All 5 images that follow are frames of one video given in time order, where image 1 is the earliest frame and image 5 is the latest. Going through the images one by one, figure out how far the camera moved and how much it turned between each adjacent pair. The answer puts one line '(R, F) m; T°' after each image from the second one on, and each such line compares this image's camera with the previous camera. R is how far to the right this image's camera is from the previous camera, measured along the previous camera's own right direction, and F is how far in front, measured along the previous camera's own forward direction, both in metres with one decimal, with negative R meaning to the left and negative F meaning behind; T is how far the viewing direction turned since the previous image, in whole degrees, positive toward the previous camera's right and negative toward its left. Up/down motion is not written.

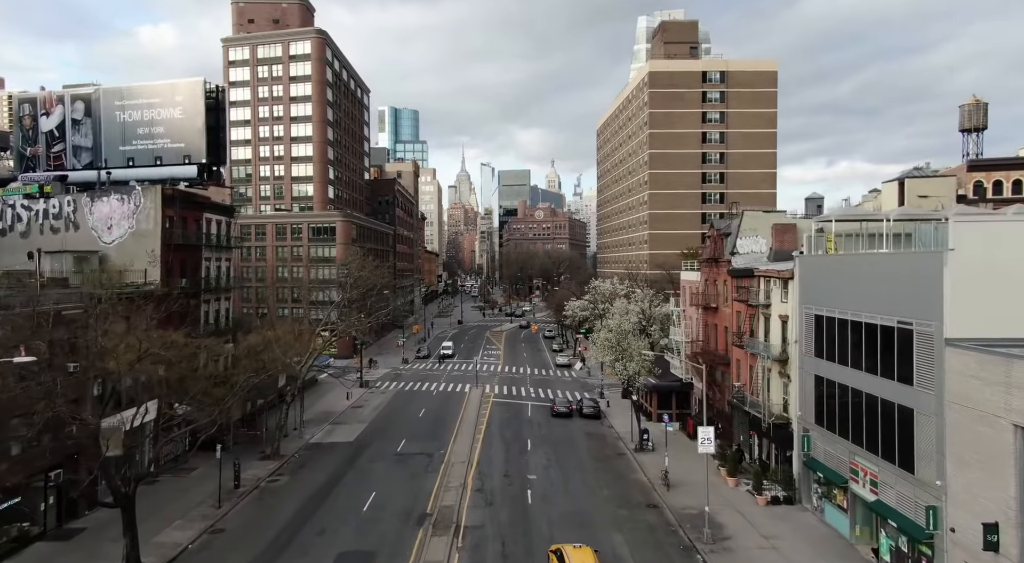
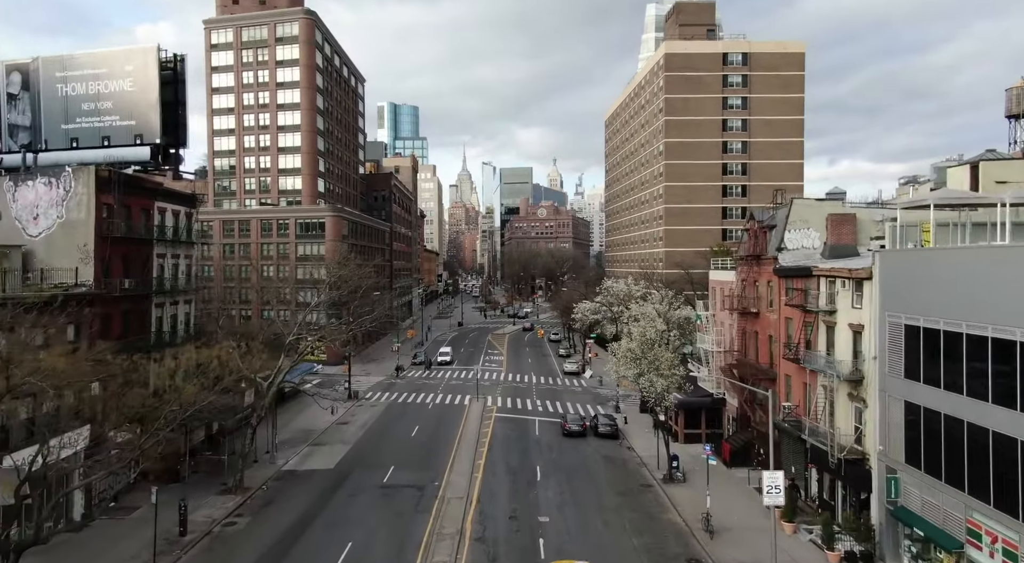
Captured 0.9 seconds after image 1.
(-0.3, +5.8) m; 0°
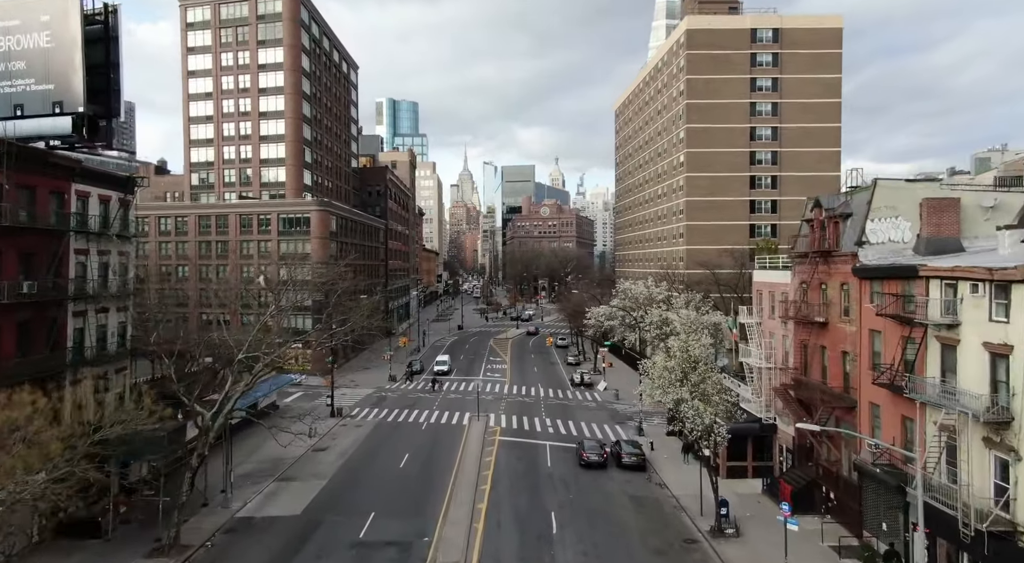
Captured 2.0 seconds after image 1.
(-0.3, +6.7) m; 0°
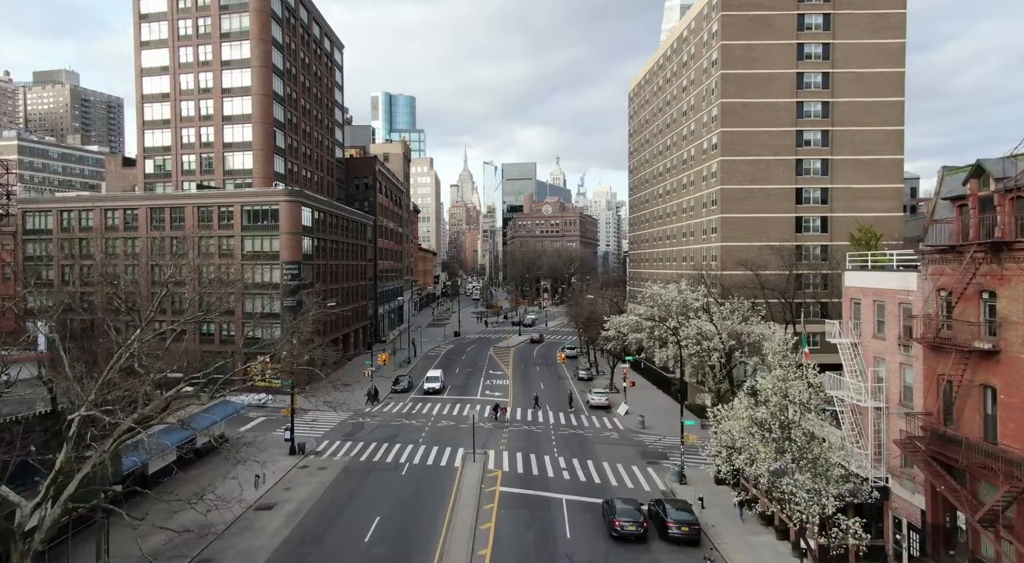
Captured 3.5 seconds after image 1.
(-0.2, +9.5) m; 0°
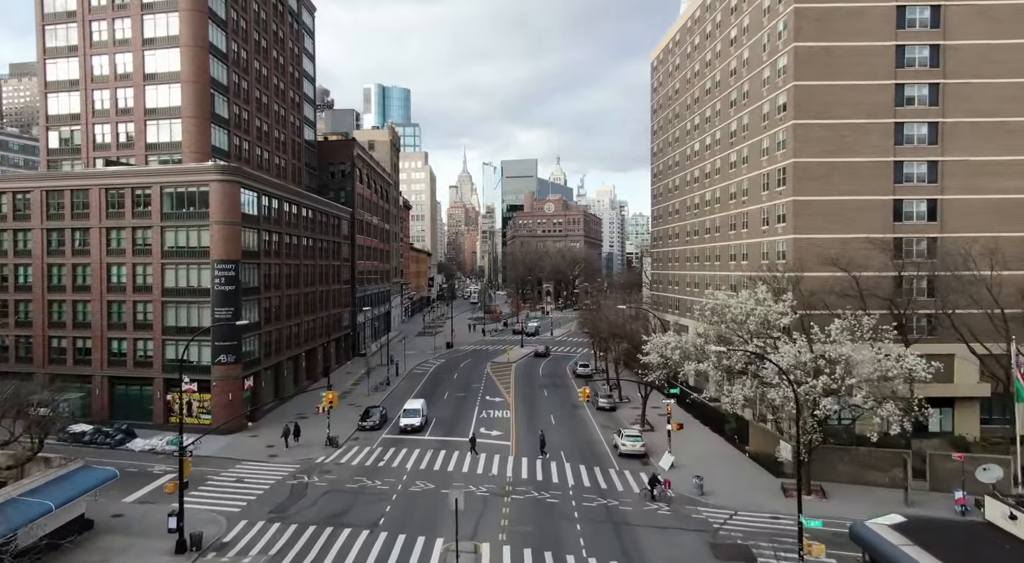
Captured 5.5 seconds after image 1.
(-0.2, +13.2) m; 0°
